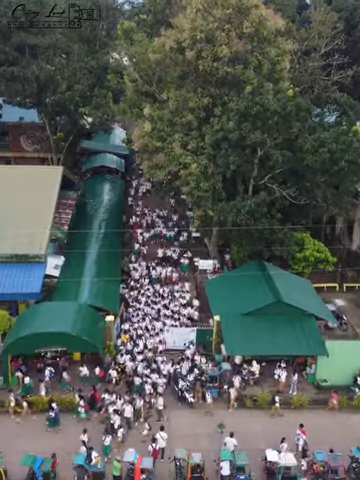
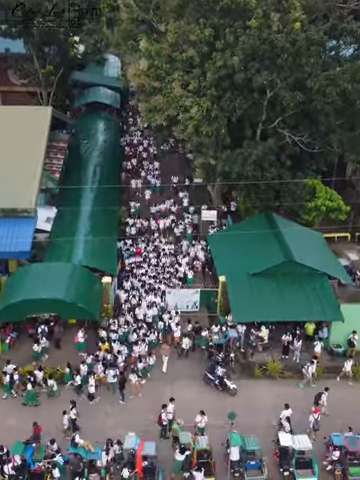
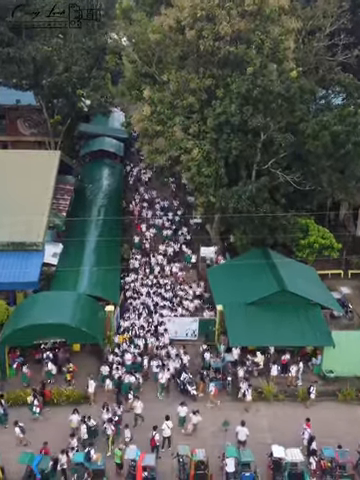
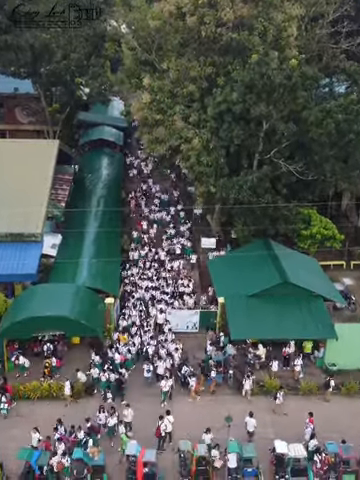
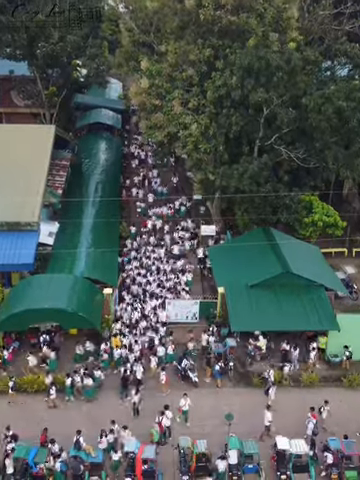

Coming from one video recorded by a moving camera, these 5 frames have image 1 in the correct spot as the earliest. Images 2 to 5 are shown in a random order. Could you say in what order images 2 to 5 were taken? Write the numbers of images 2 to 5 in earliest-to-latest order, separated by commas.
3, 4, 5, 2
